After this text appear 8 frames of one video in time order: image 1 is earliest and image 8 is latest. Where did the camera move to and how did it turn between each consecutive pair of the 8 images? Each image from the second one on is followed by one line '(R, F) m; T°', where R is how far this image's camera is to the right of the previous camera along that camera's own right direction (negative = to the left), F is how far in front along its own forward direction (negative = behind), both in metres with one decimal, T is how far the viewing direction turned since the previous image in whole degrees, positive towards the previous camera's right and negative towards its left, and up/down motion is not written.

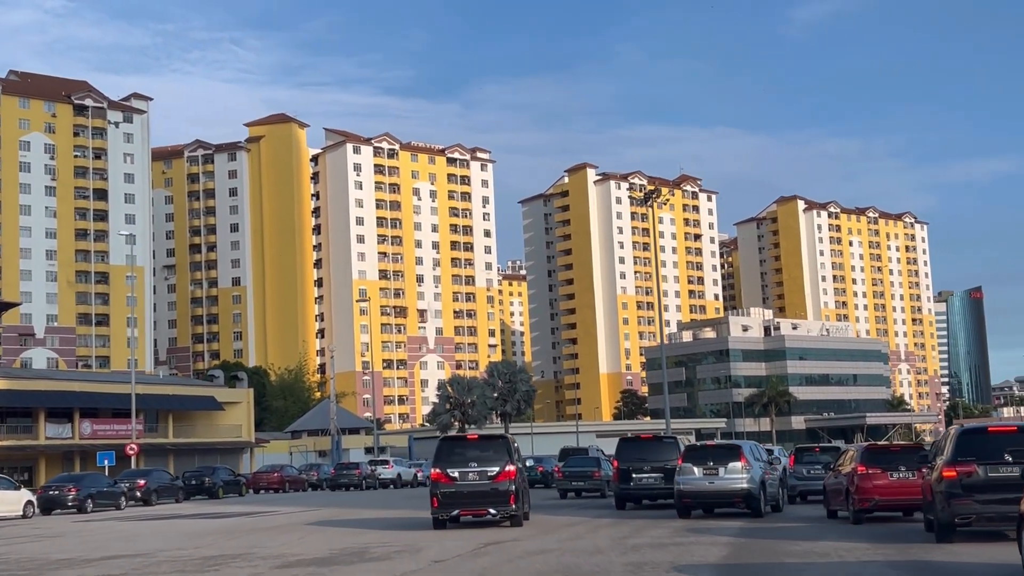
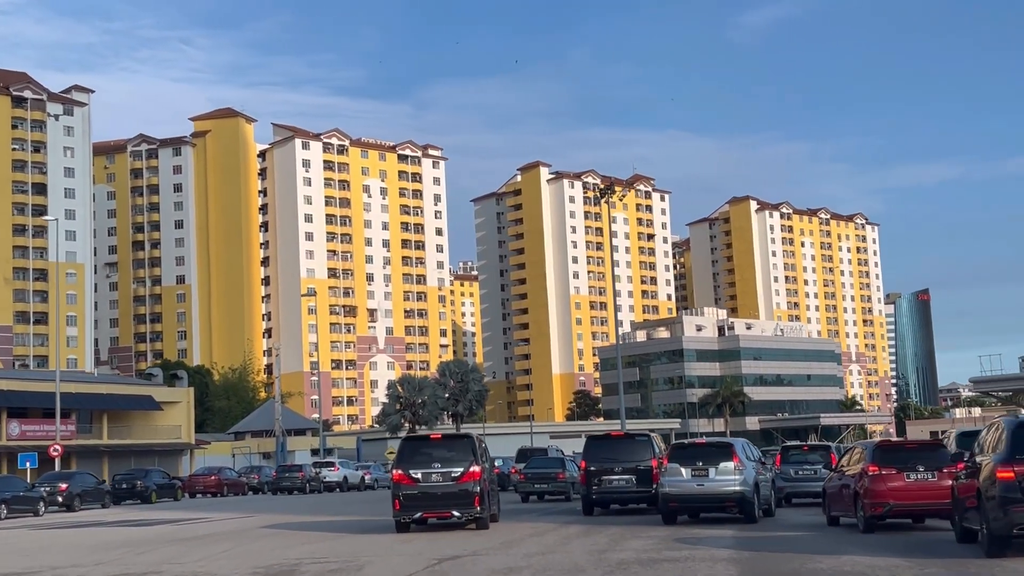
(-0.1, +1.7) m; +3°
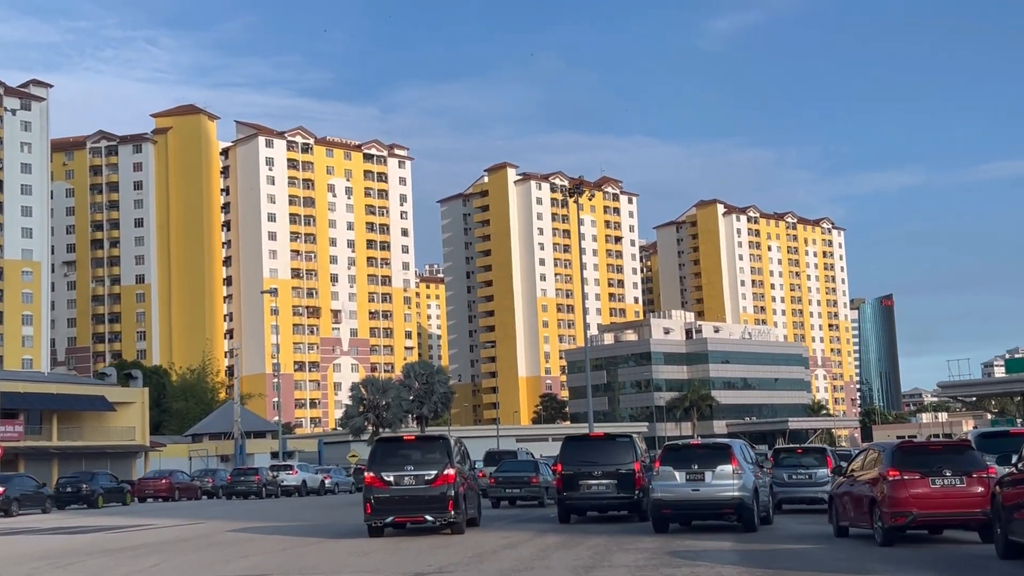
(-0.1, +1.3) m; +2°
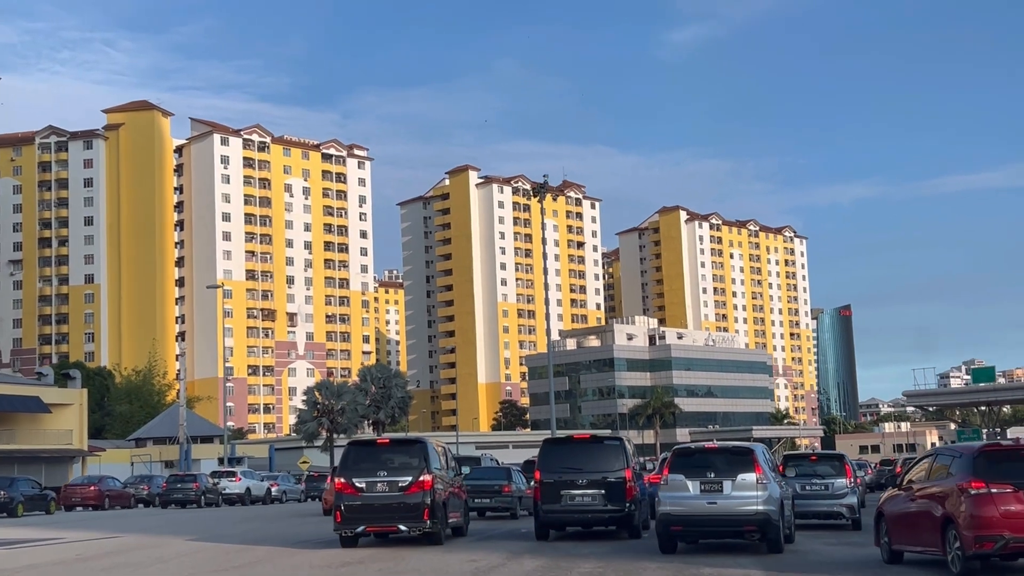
(-0.1, +2.1) m; +2°
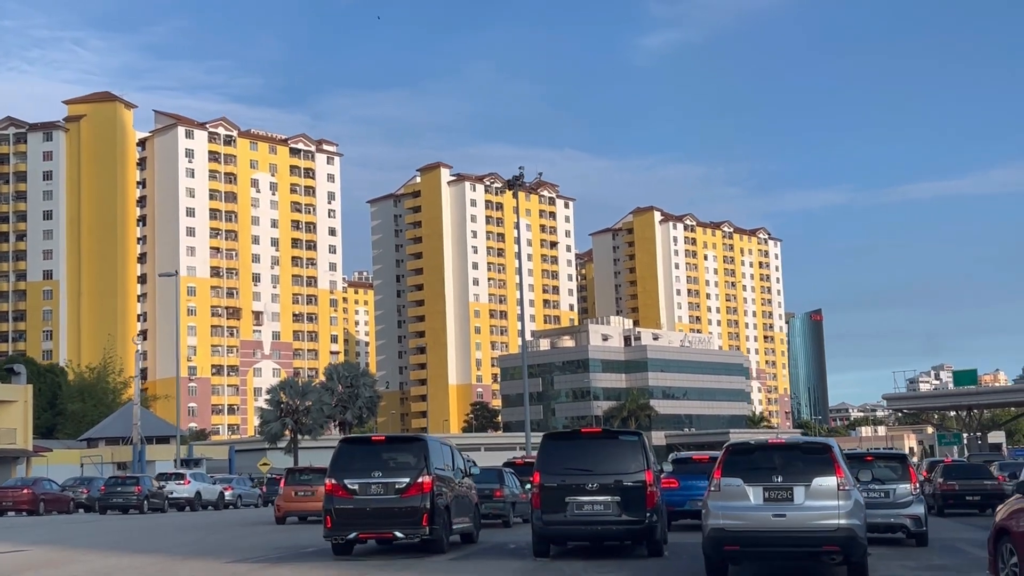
(-0.2, +2.4) m; +2°
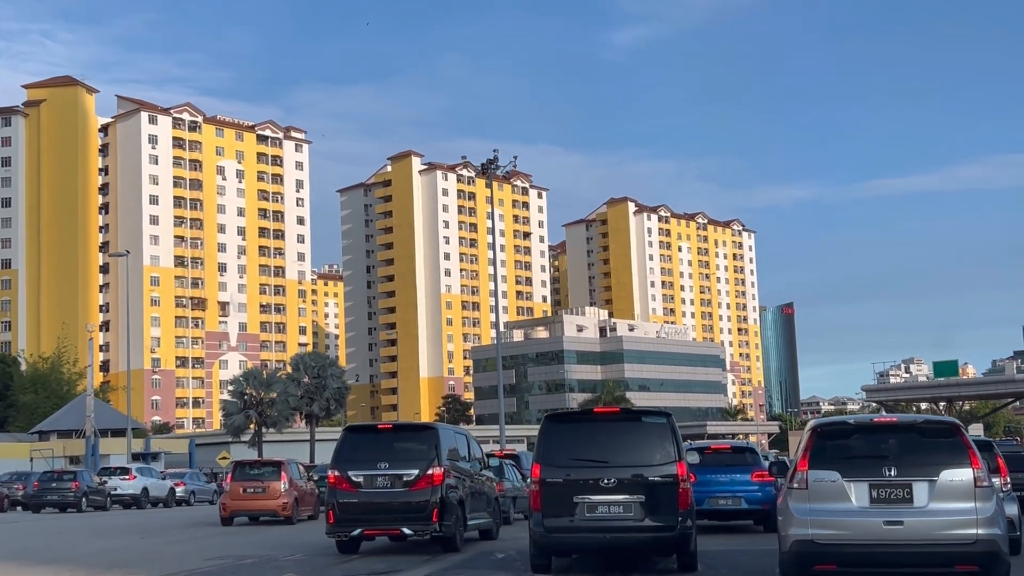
(-0.2, +2.1) m; +2°
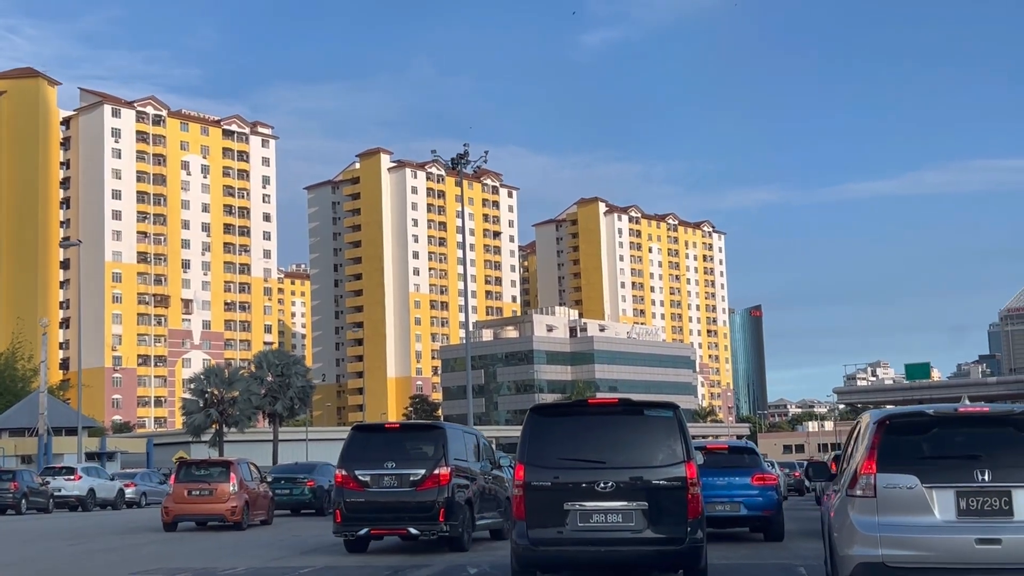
(-0.1, +1.2) m; +2°
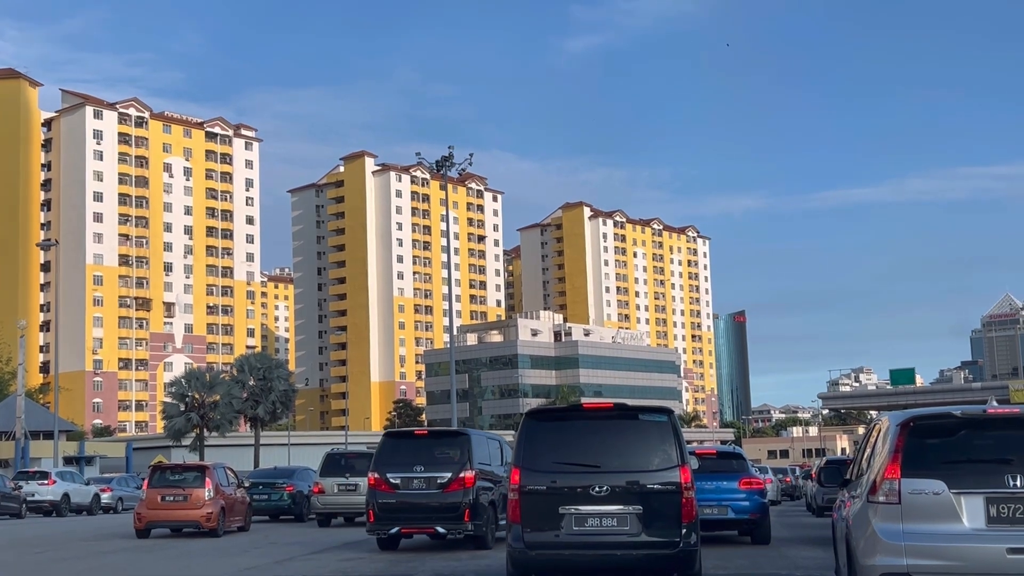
(0.0, +0.3) m; +1°
